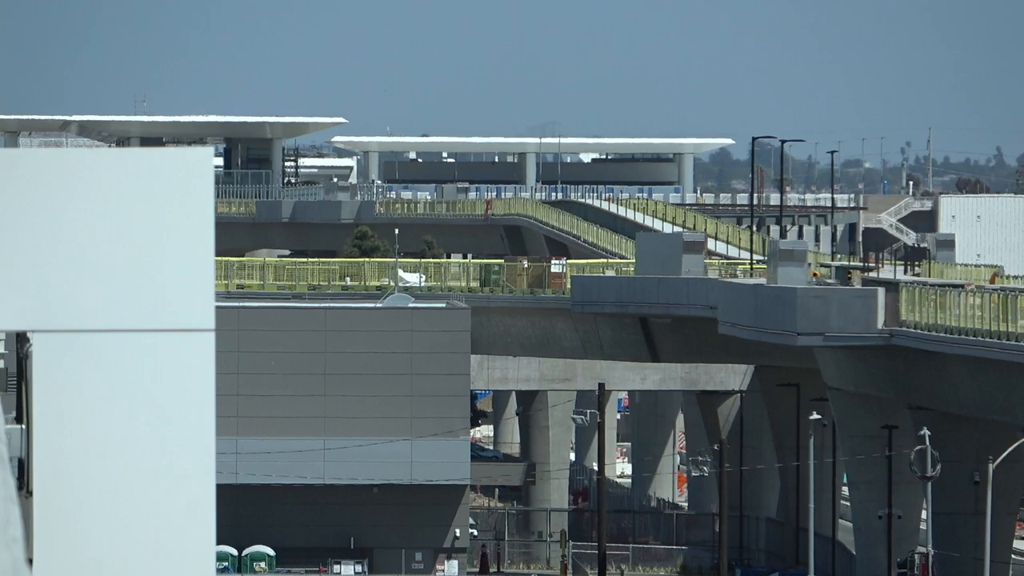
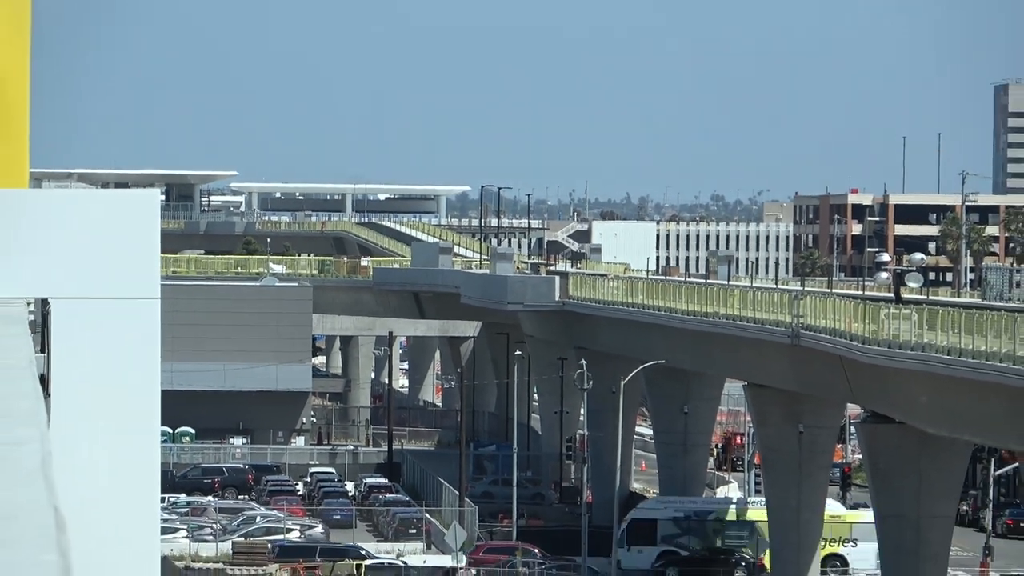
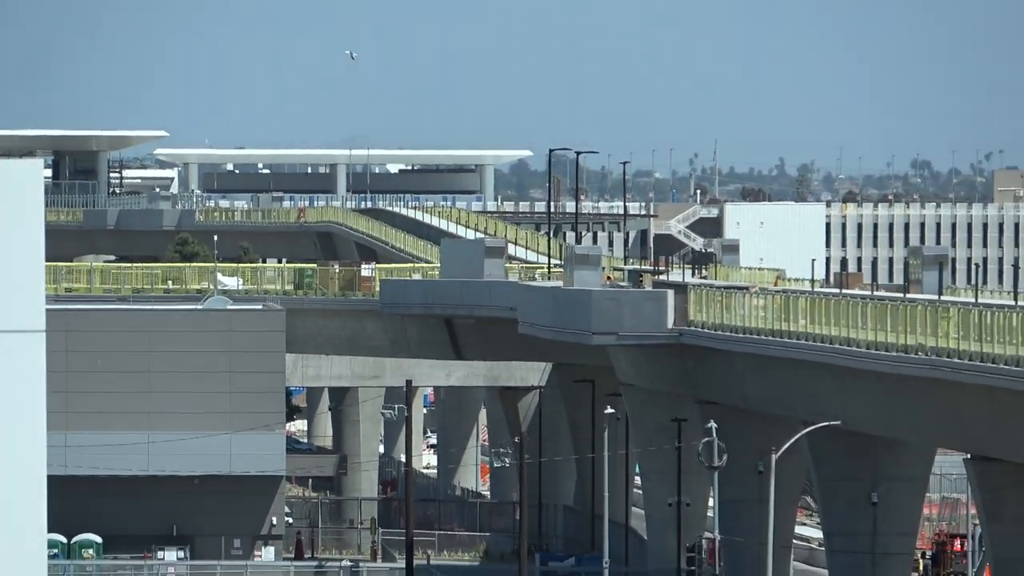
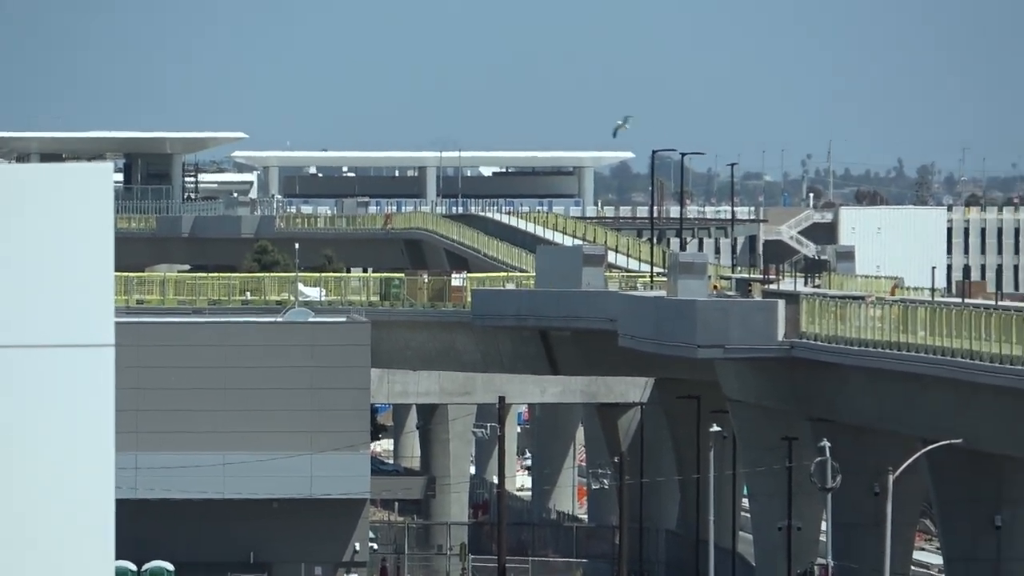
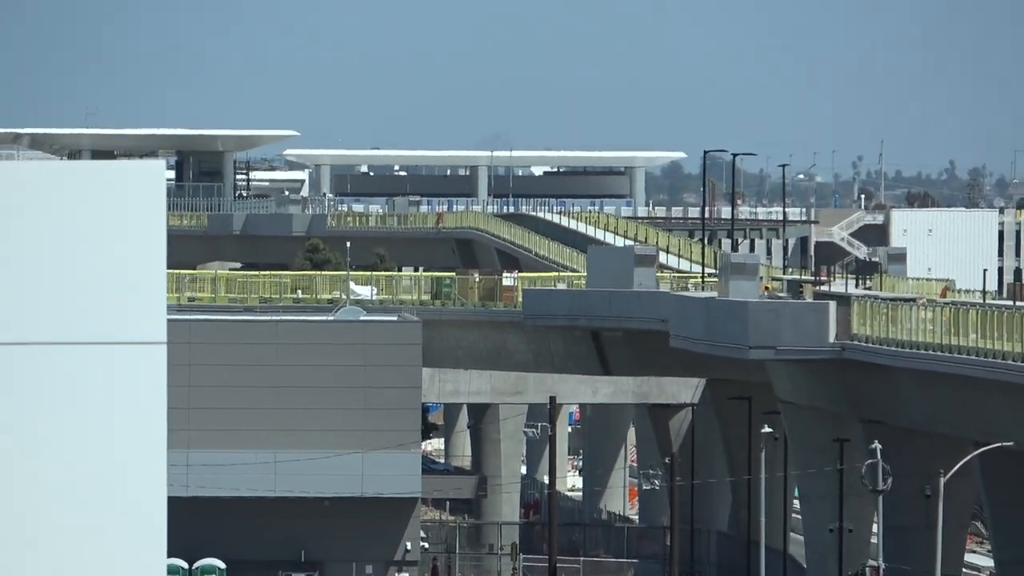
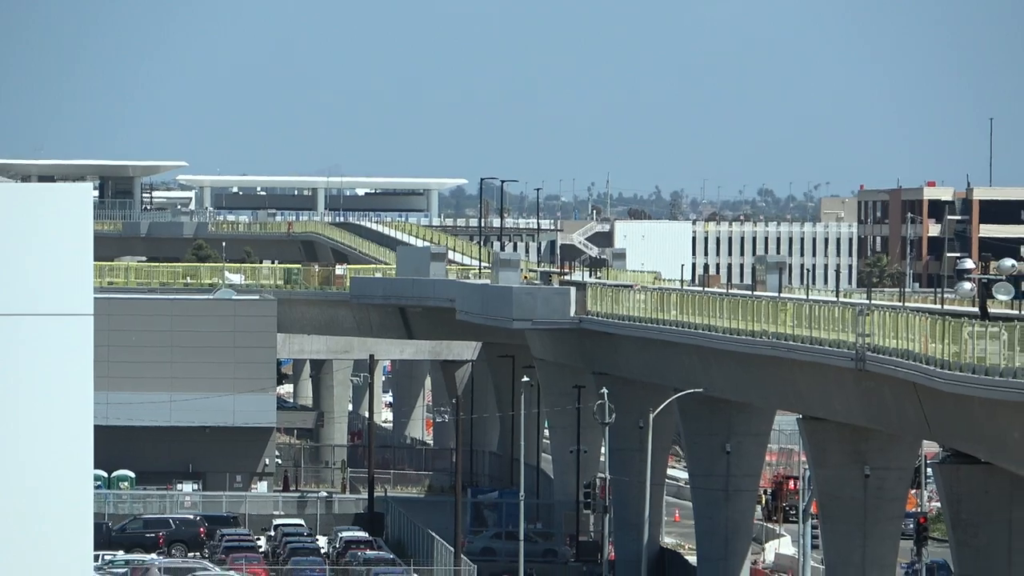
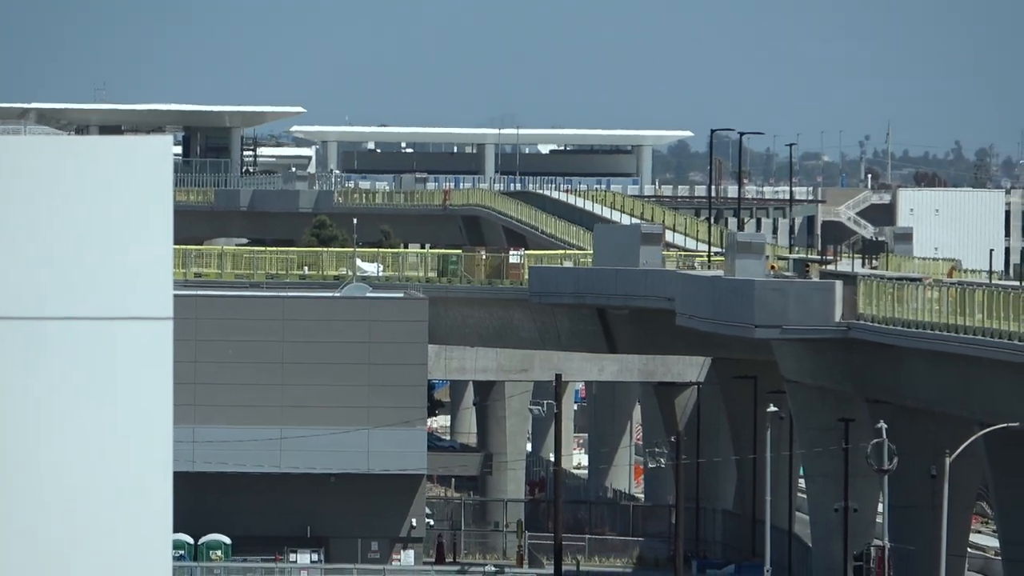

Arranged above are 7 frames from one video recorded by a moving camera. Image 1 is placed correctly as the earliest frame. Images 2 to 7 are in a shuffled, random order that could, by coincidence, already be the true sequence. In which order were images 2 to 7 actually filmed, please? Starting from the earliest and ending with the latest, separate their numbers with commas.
7, 5, 4, 3, 6, 2
